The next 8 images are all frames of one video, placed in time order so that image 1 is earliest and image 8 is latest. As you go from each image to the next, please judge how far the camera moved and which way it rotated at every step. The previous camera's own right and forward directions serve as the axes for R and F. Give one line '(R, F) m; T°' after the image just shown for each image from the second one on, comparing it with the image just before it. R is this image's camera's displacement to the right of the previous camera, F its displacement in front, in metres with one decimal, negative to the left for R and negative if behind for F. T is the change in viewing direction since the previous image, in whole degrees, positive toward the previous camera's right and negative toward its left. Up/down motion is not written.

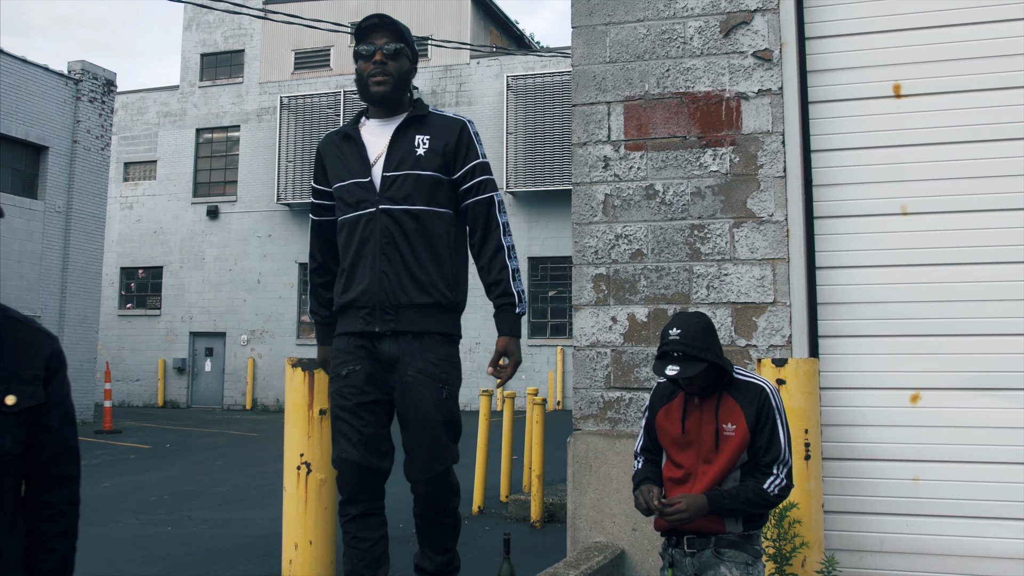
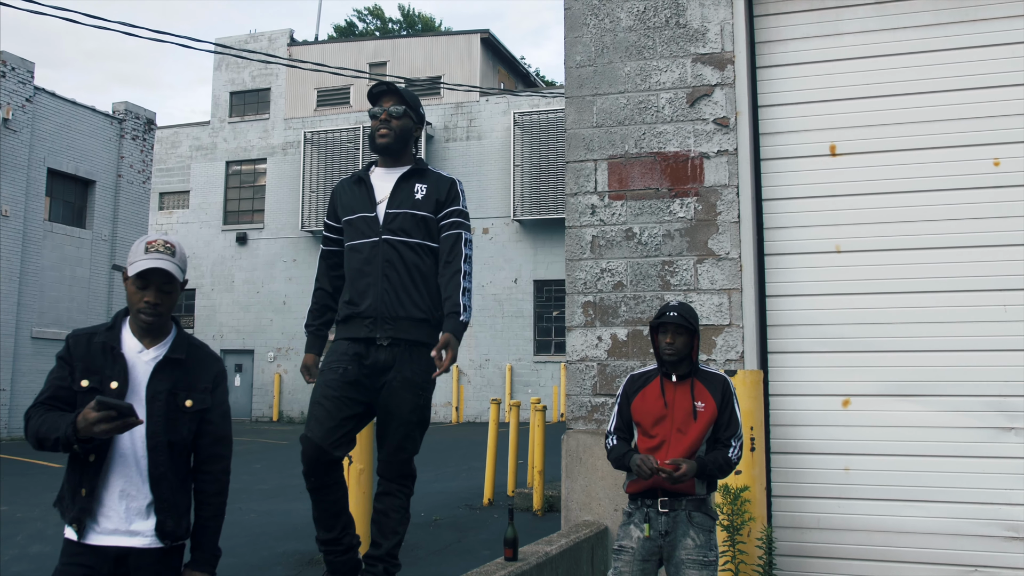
(0.0, -0.8) m; 0°
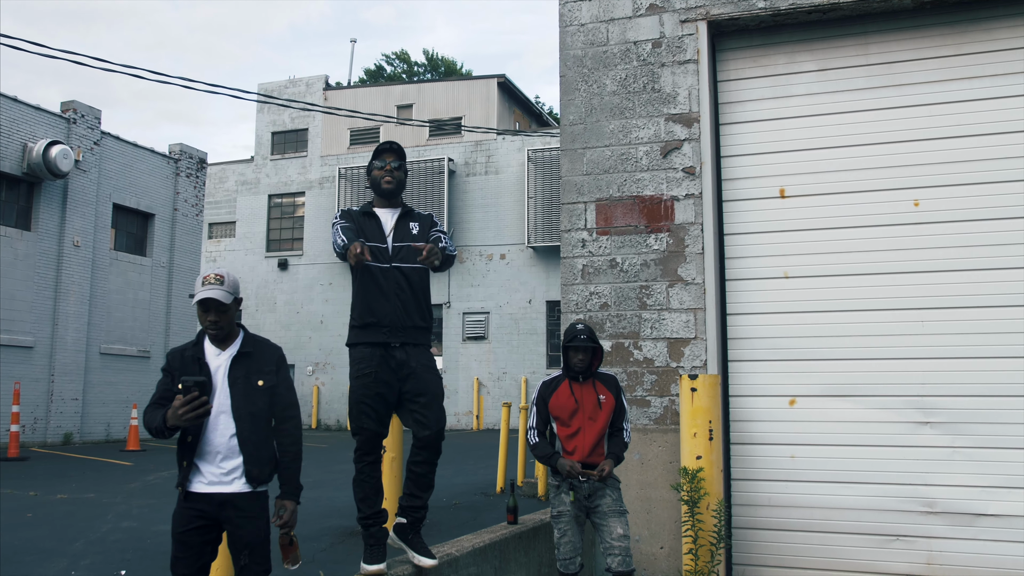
(+0.1, -0.9) m; -1°
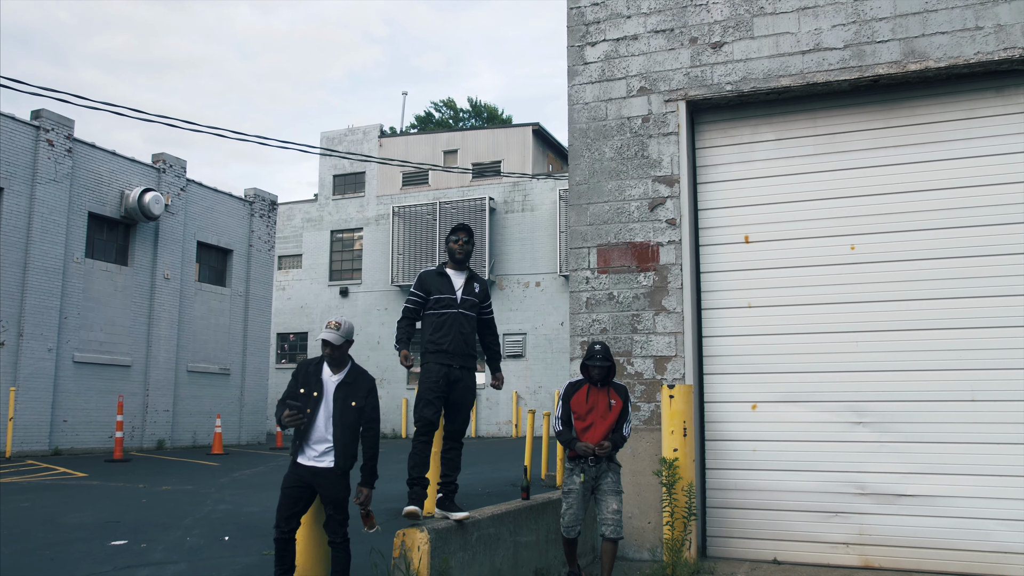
(+0.2, -1.3) m; -2°
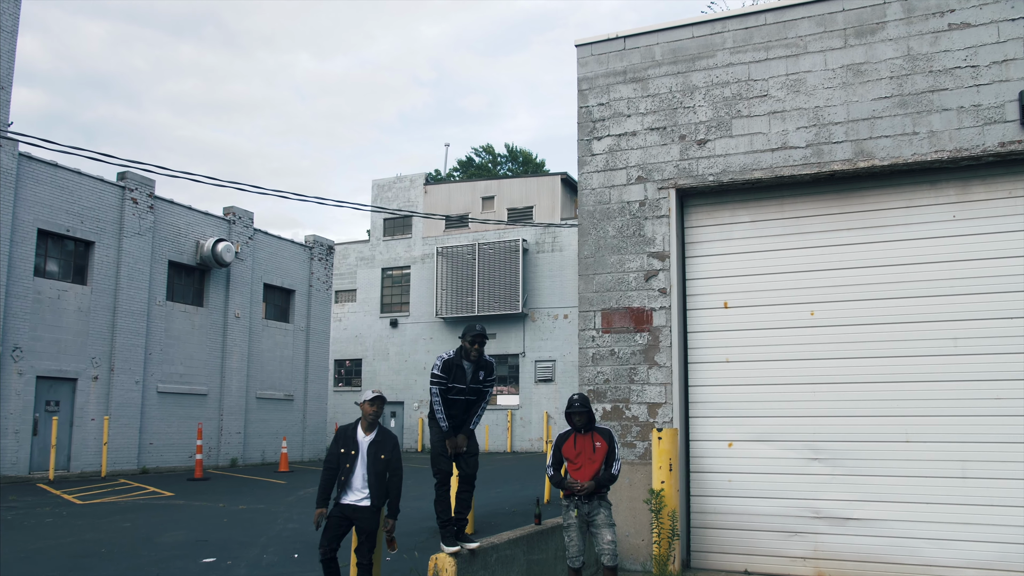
(+0.2, -1.4) m; -2°
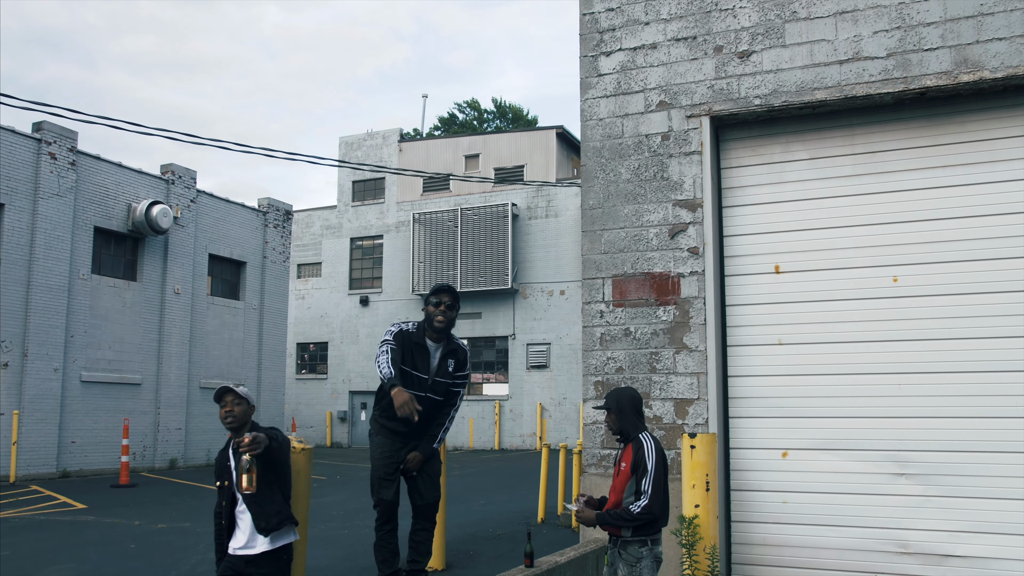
(+0.1, +1.9) m; 0°
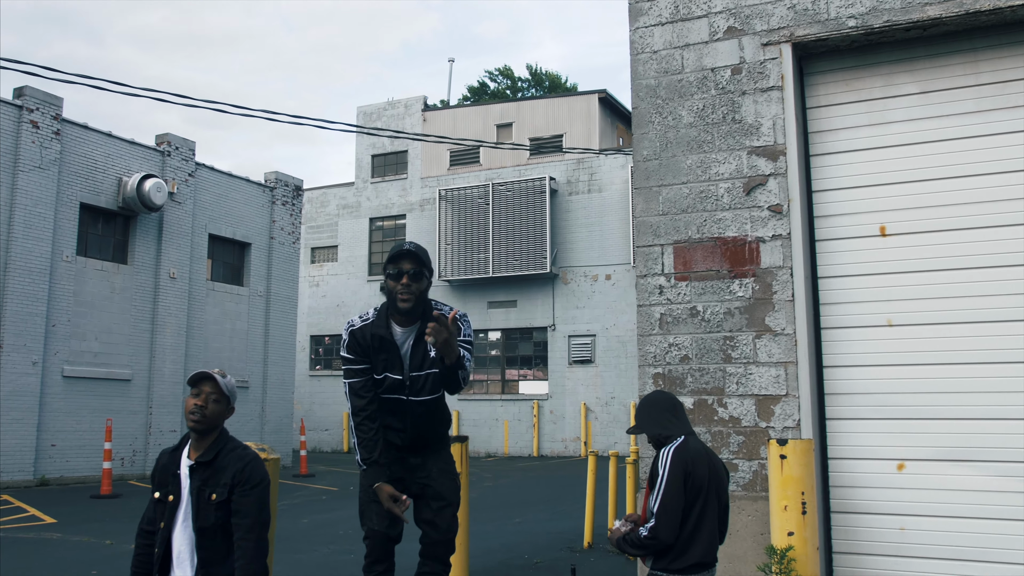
(0.0, +1.2) m; -2°
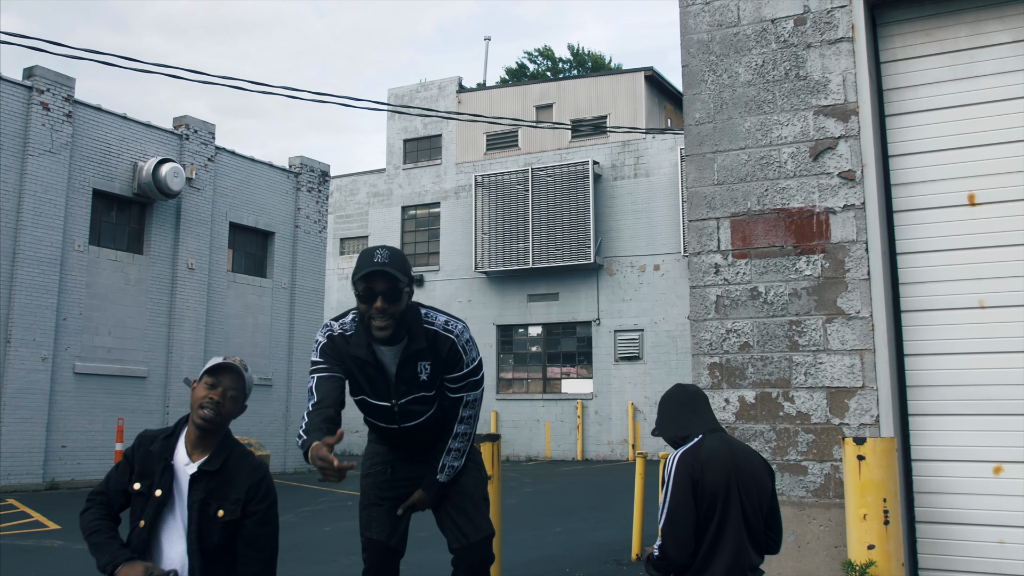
(0.0, +0.6) m; -2°
